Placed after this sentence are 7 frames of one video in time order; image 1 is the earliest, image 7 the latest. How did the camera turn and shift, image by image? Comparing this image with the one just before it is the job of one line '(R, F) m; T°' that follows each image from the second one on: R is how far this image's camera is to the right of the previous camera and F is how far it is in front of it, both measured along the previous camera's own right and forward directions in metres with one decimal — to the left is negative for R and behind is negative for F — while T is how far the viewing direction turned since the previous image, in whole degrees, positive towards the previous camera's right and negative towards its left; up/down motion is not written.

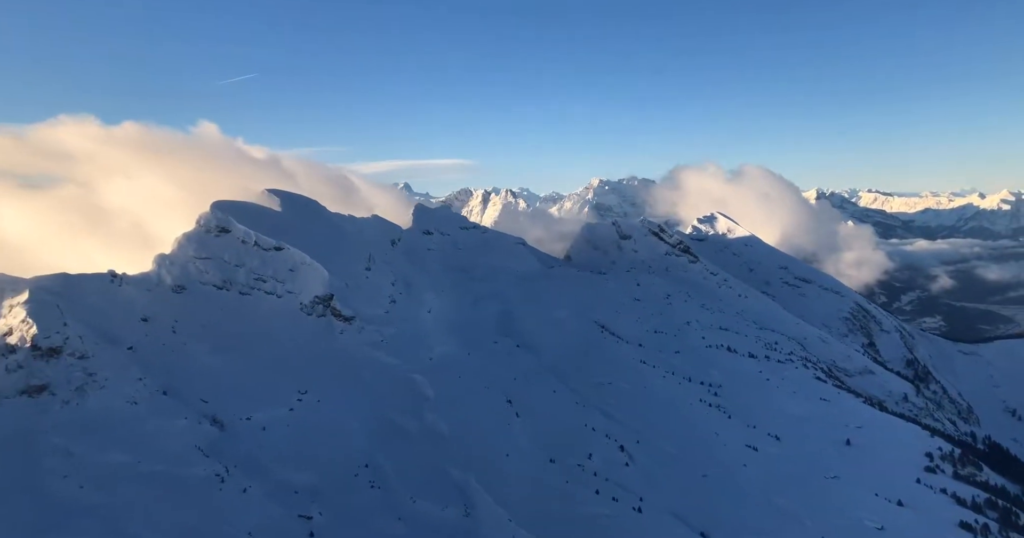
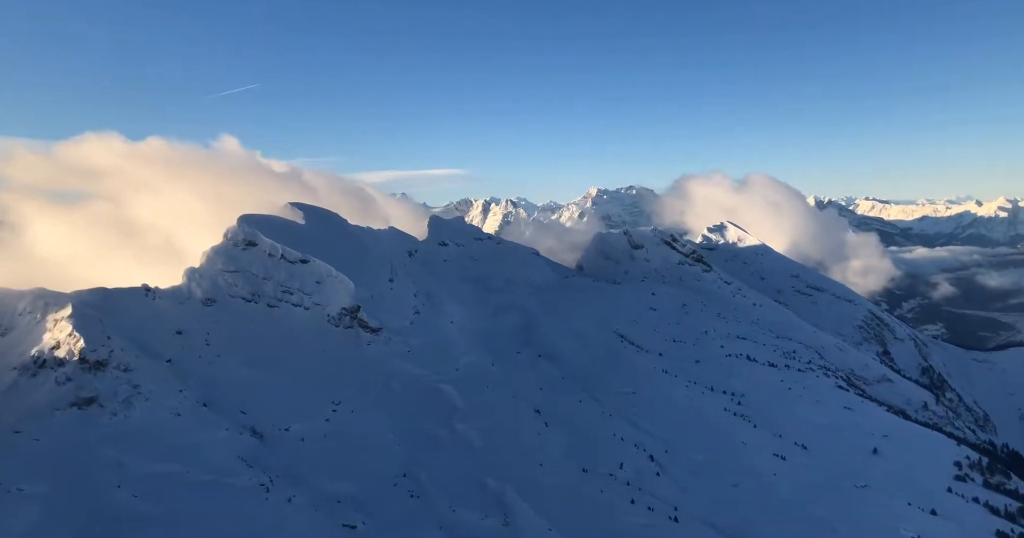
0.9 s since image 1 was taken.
(-1.2, -0.3) m; -1°
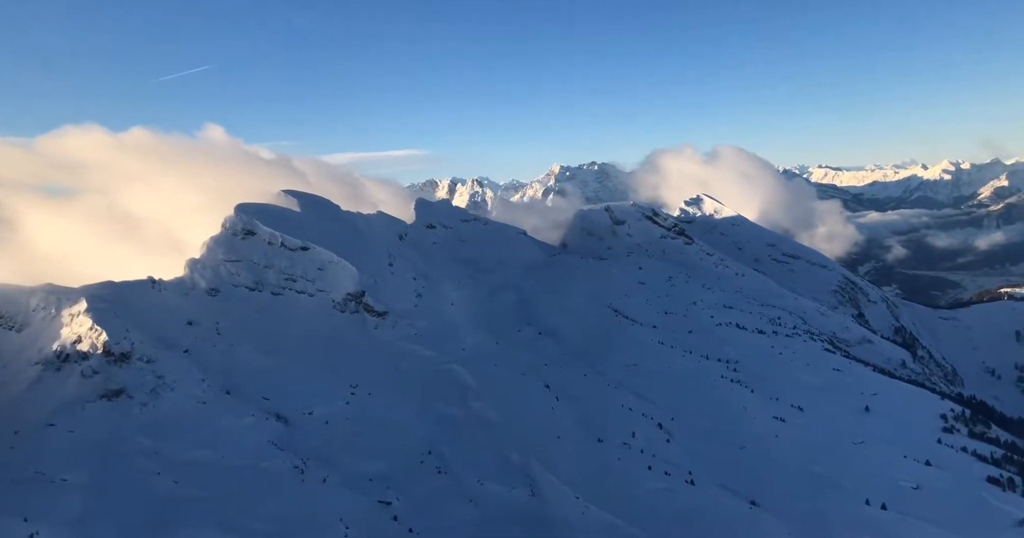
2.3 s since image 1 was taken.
(-1.7, -0.6) m; +2°
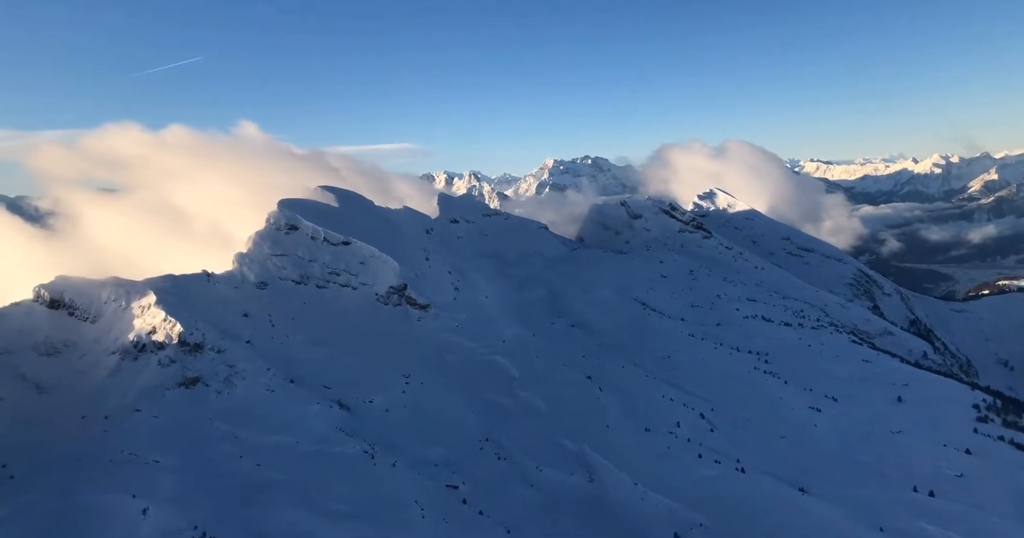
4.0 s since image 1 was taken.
(-2.1, -0.9) m; -1°
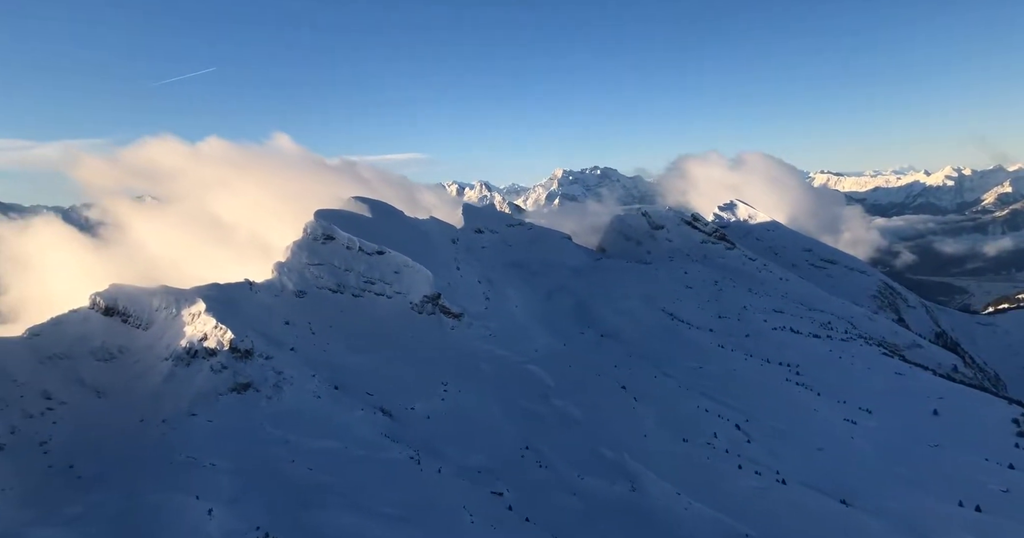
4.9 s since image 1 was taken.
(-1.1, -0.5) m; -1°
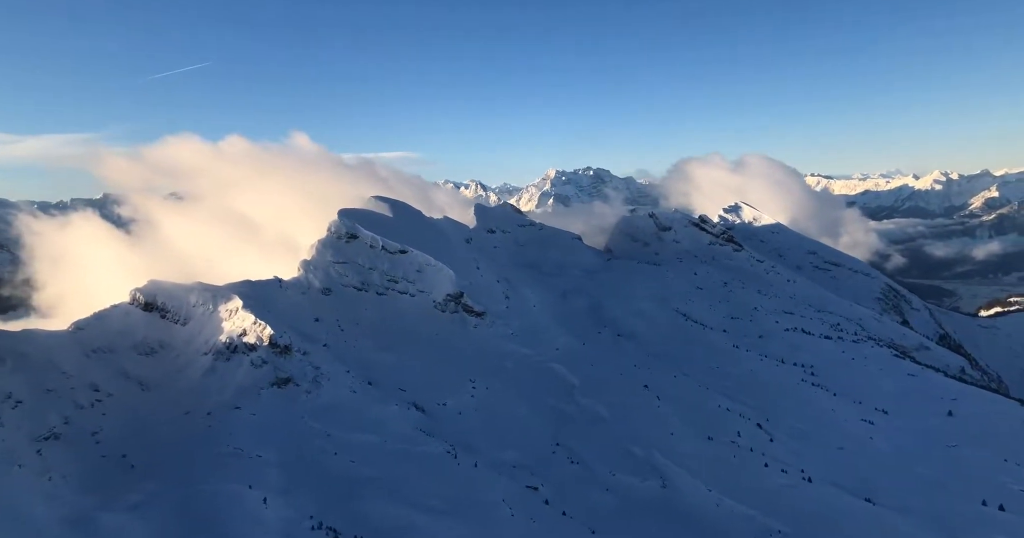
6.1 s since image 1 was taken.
(-1.4, -0.6) m; 0°
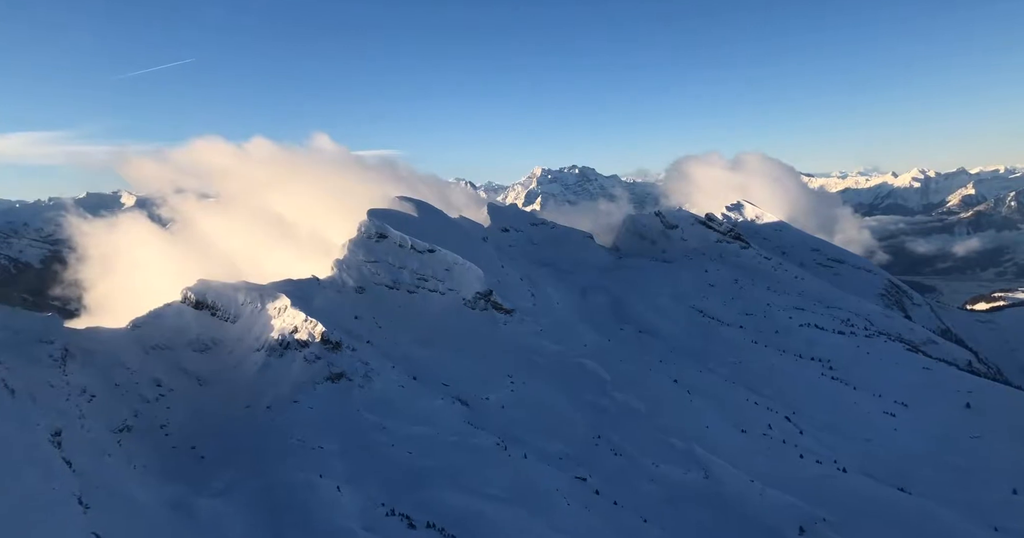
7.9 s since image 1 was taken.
(-2.0, -0.9) m; 0°
